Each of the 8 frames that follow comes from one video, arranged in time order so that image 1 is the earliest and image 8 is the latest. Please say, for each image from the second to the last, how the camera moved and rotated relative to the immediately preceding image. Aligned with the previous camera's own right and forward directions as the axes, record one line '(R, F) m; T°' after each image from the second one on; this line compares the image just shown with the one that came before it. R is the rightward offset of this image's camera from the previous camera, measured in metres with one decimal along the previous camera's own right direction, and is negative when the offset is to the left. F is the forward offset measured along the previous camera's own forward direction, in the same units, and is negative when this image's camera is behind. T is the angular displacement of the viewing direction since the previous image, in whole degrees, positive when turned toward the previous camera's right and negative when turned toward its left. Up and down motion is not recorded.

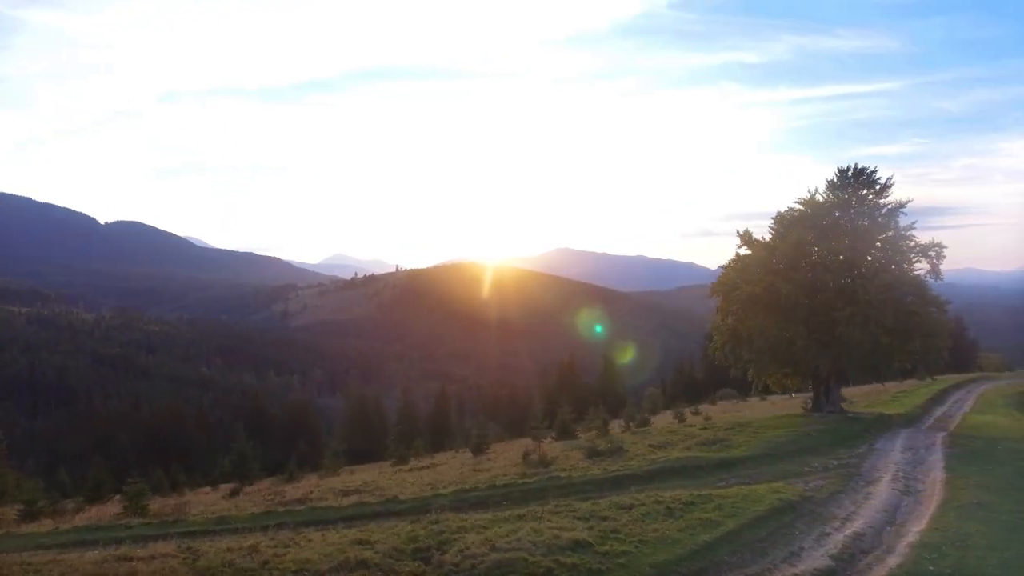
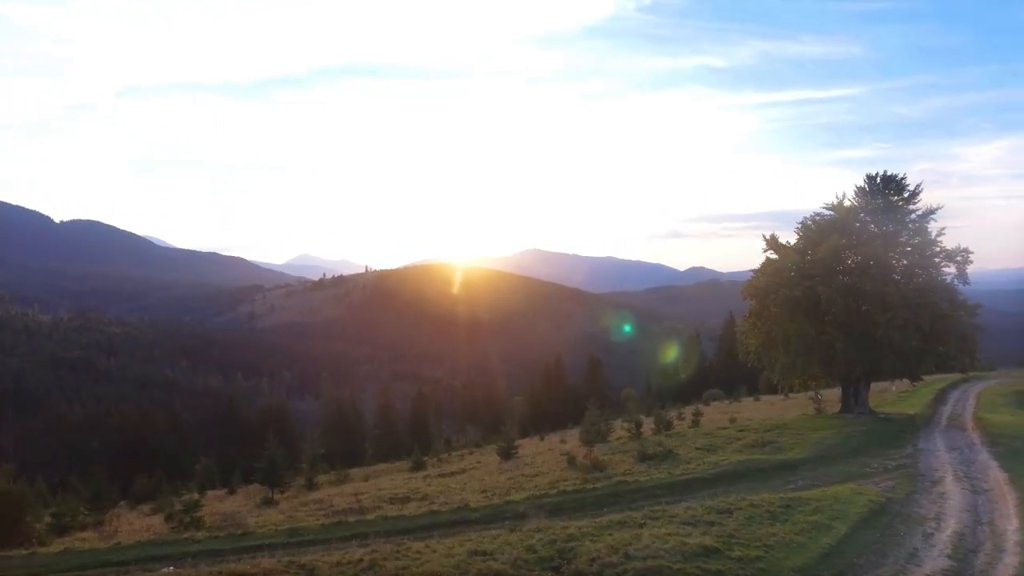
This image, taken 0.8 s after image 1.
(-1.7, +0.1) m; +3°
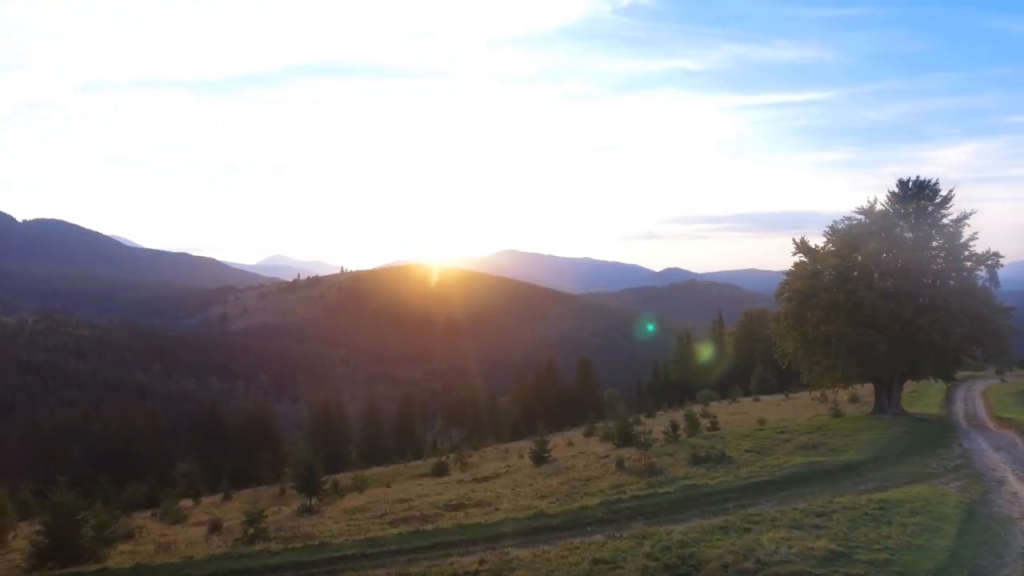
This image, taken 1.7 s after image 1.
(-1.6, +0.1) m; +2°
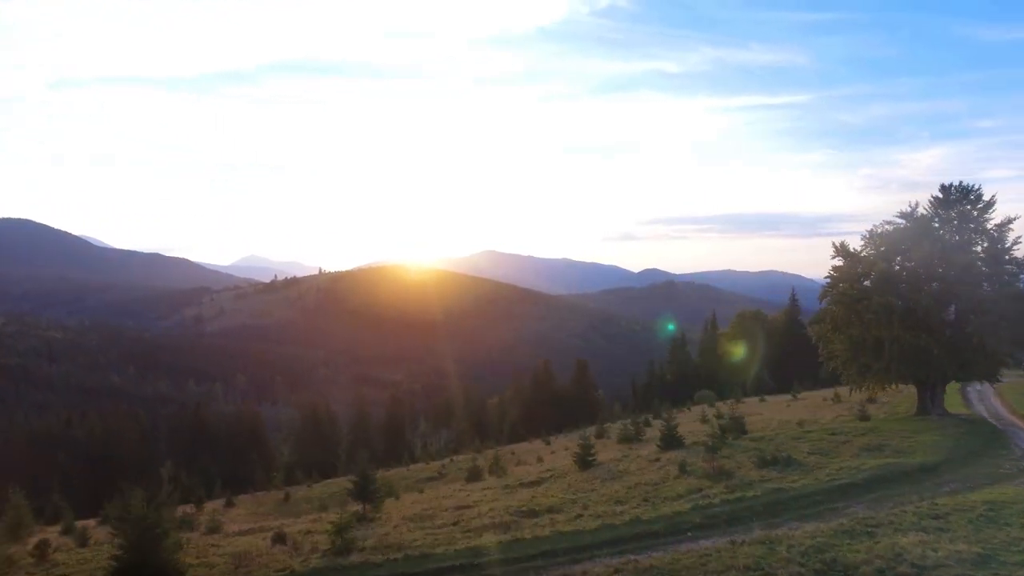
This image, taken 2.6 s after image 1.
(-1.8, +0.1) m; +2°
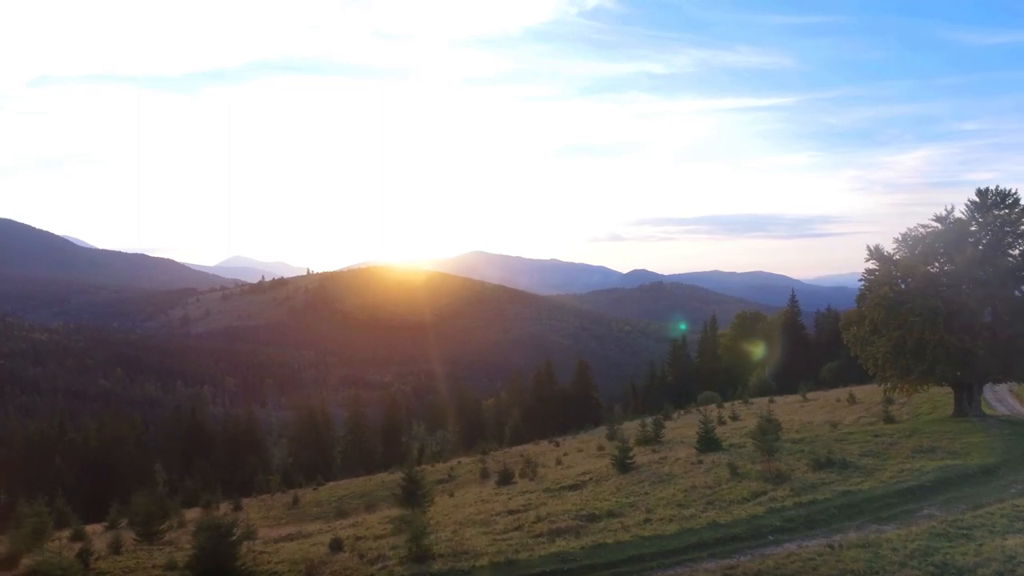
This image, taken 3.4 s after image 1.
(-1.4, +0.1) m; +1°
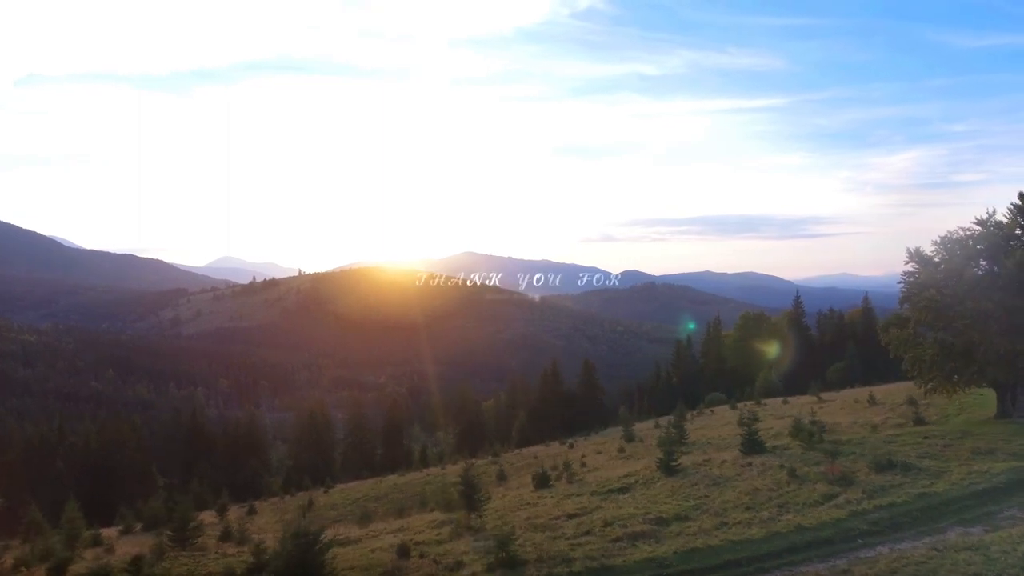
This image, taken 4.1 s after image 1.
(-1.5, 0.0) m; +1°
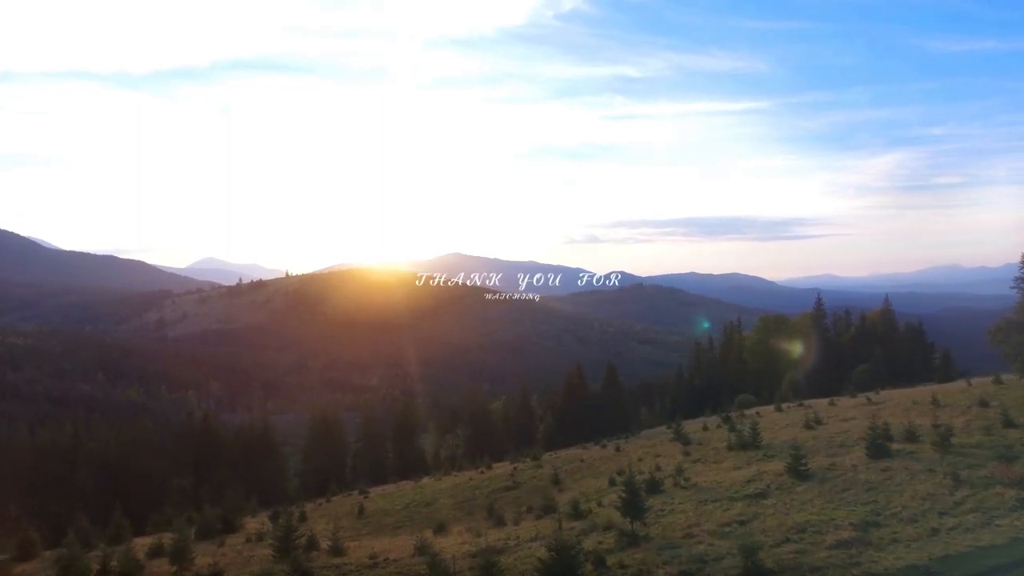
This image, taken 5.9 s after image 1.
(-4.1, +0.1) m; +2°
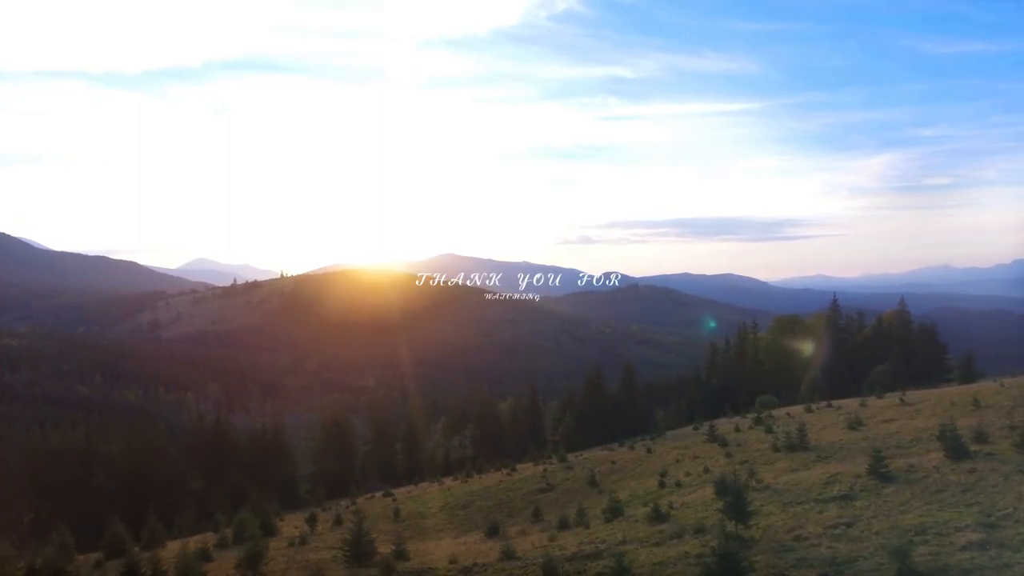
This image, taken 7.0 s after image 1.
(-2.6, 0.0) m; +1°
